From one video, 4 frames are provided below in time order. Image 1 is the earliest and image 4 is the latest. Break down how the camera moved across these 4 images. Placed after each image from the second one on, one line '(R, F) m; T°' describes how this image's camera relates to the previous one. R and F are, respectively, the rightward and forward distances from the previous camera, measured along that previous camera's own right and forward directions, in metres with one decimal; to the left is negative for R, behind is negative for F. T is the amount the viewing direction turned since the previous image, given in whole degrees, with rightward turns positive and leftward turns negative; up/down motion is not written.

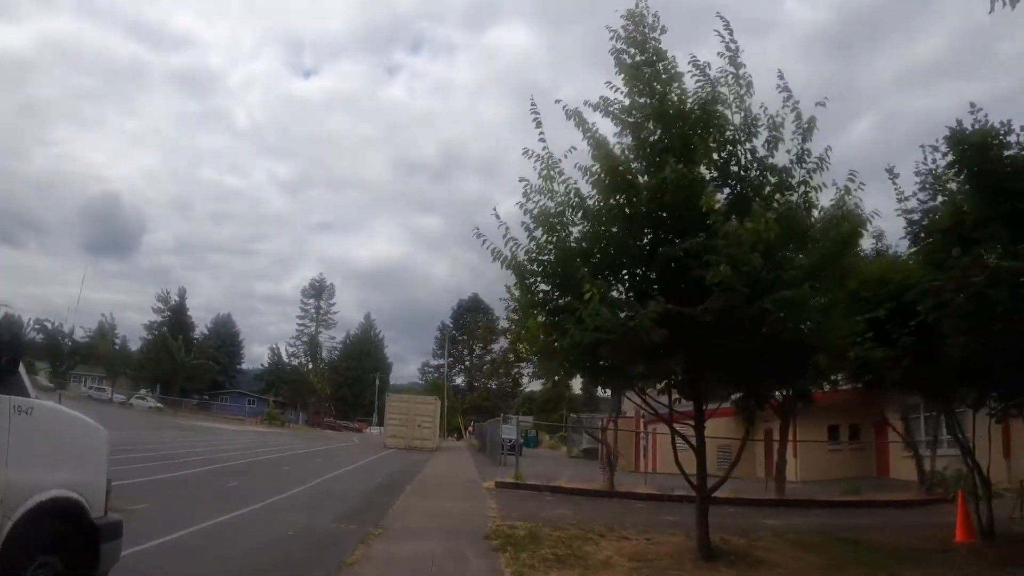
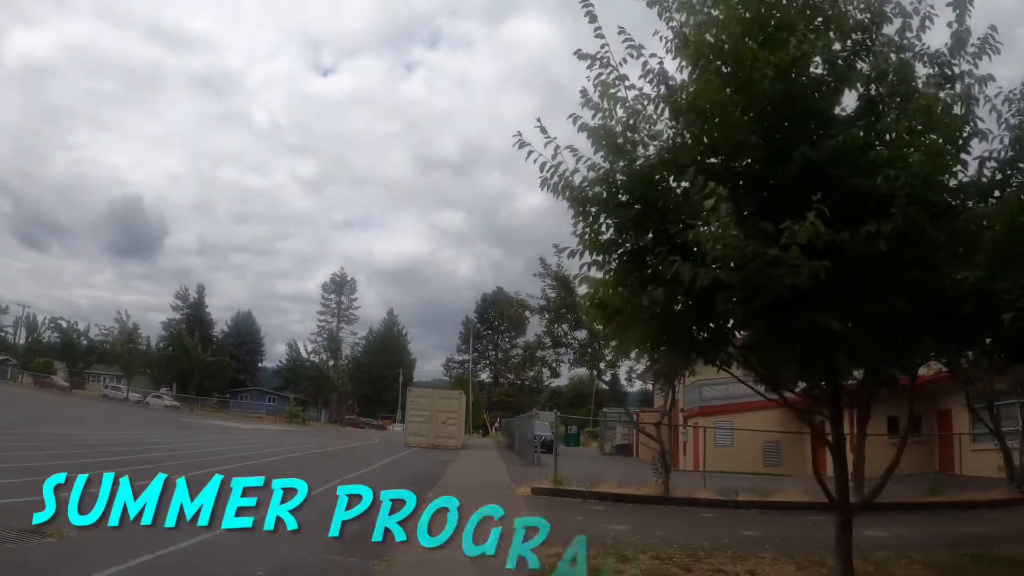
(-0.2, +2.4) m; -2°
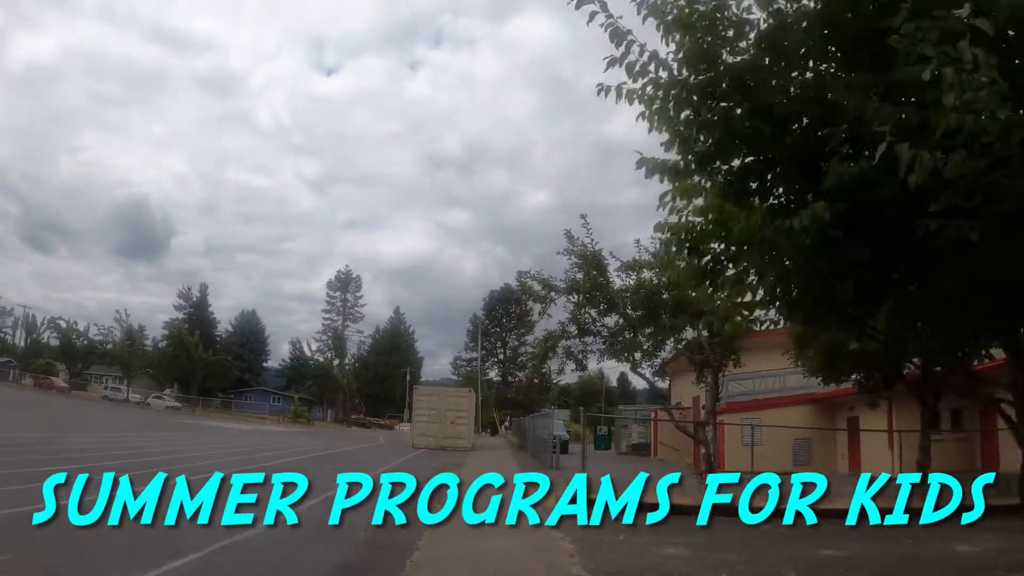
(-0.2, +1.8) m; 0°
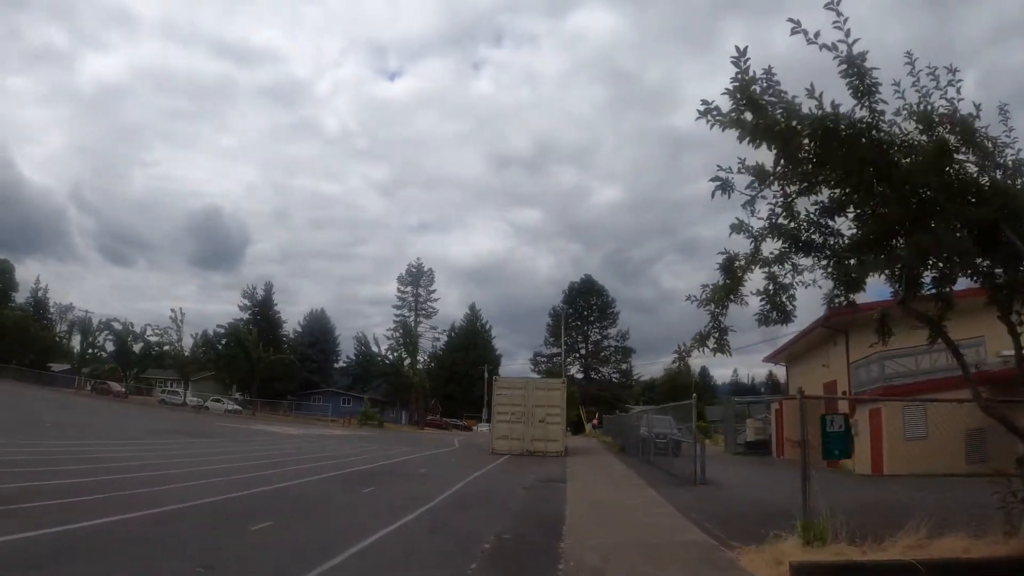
(-0.7, +5.9) m; -5°
